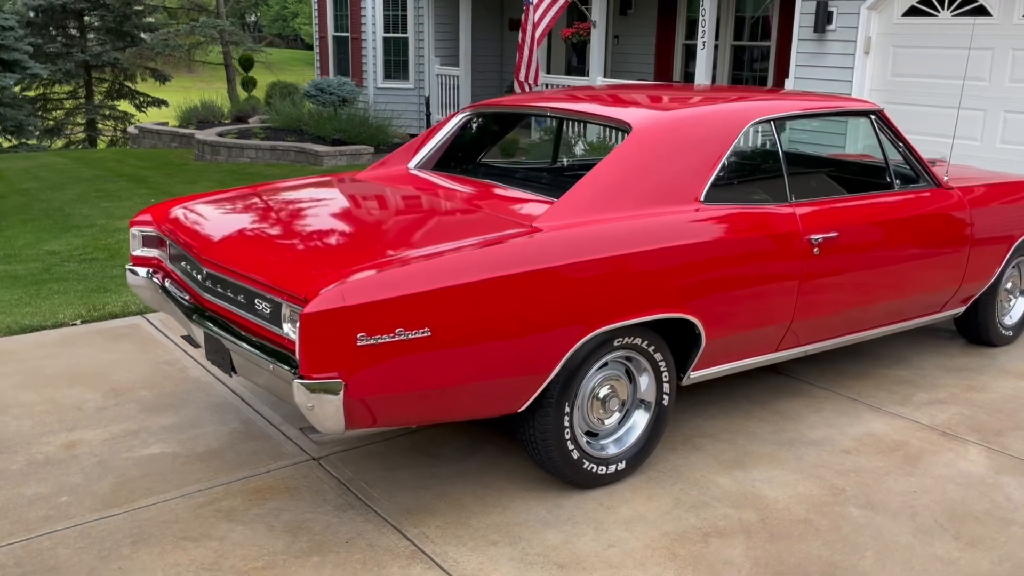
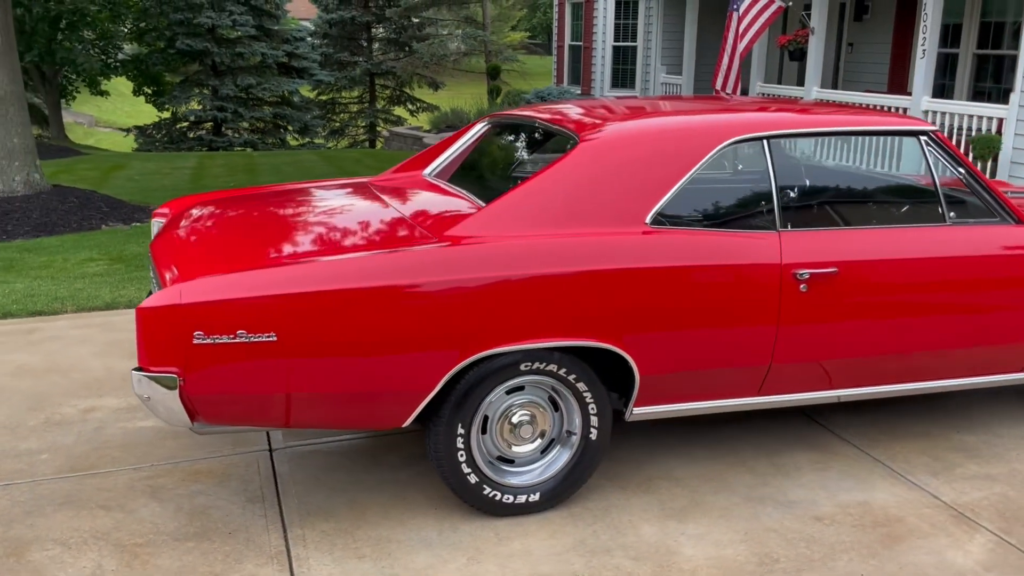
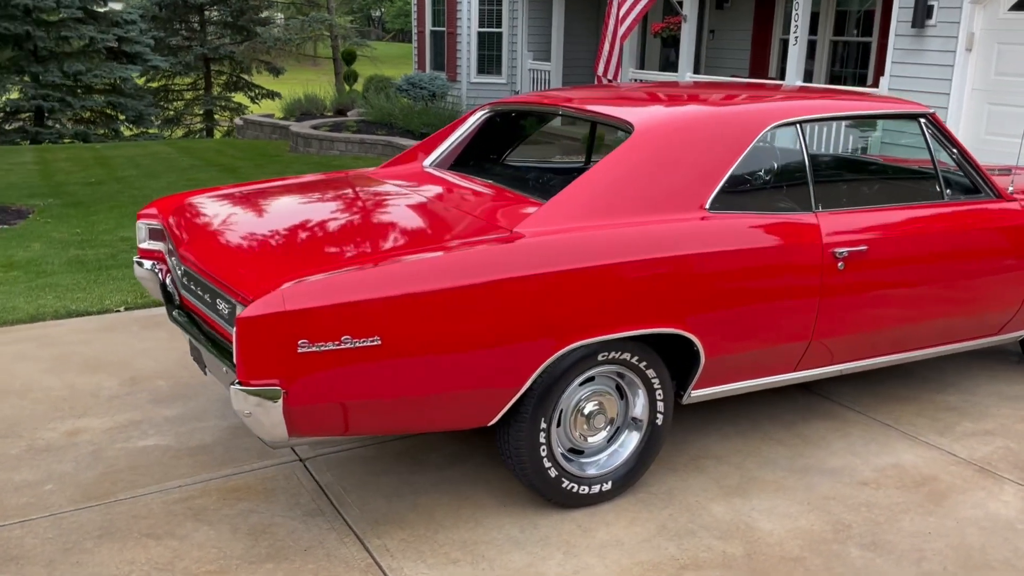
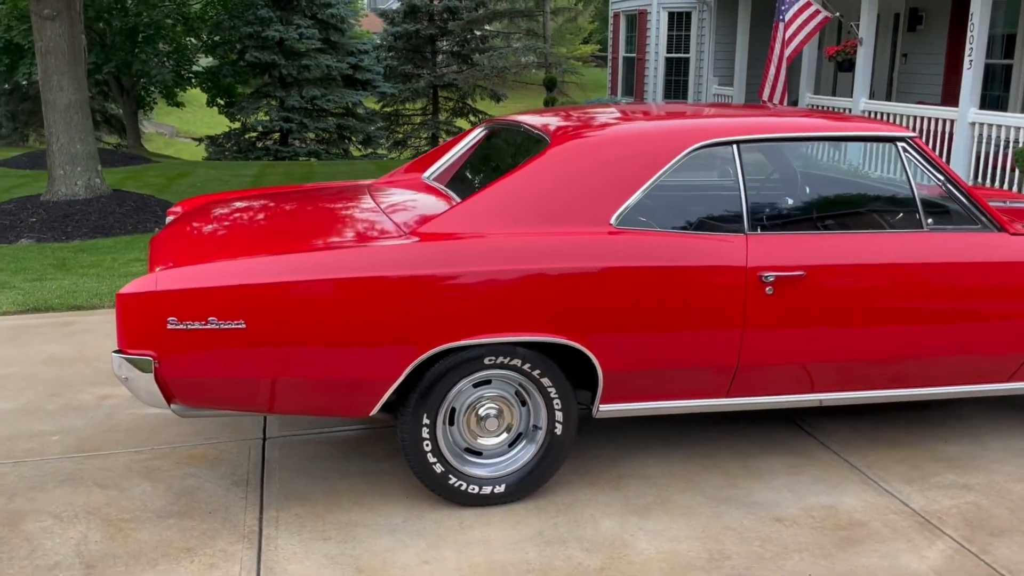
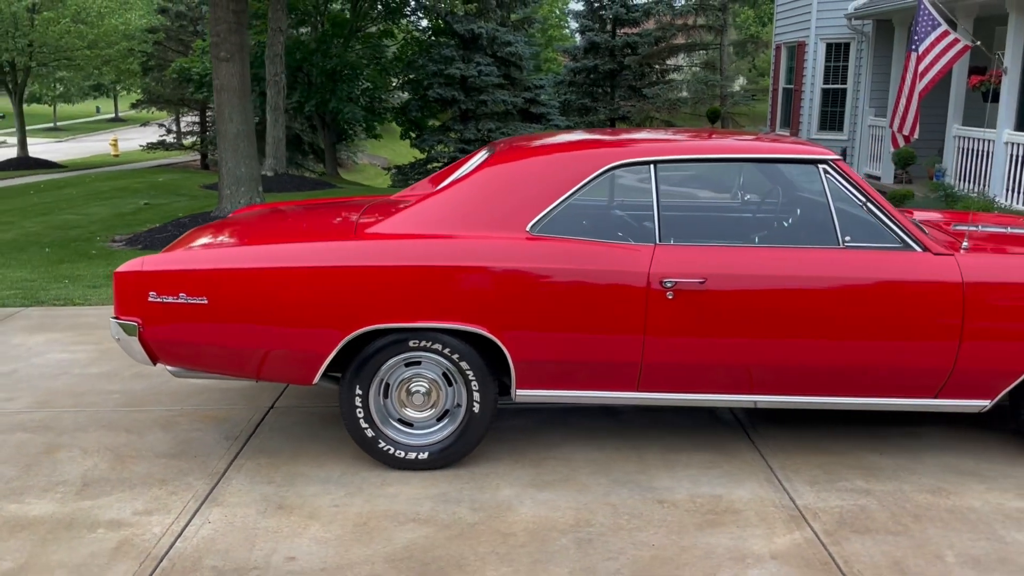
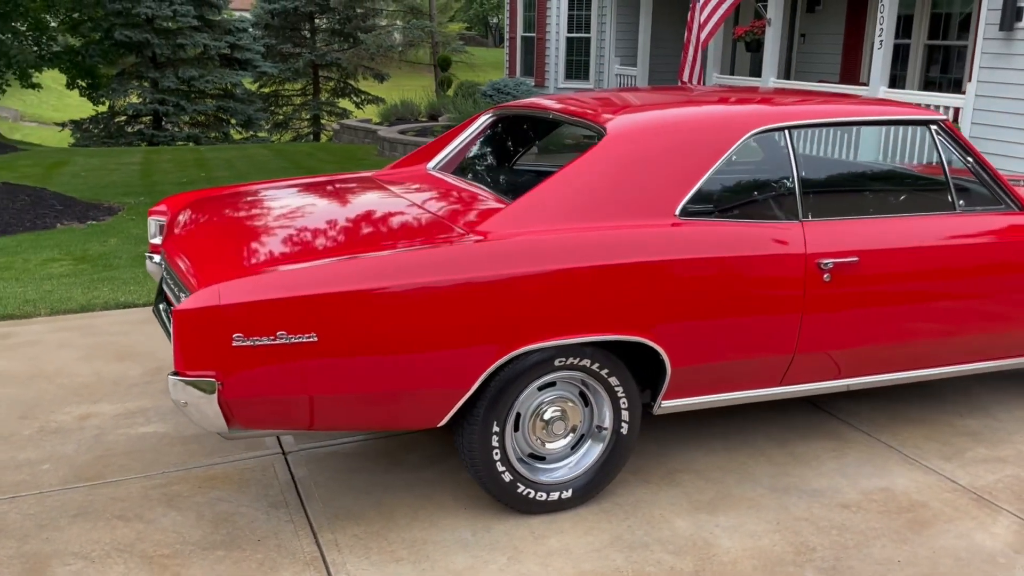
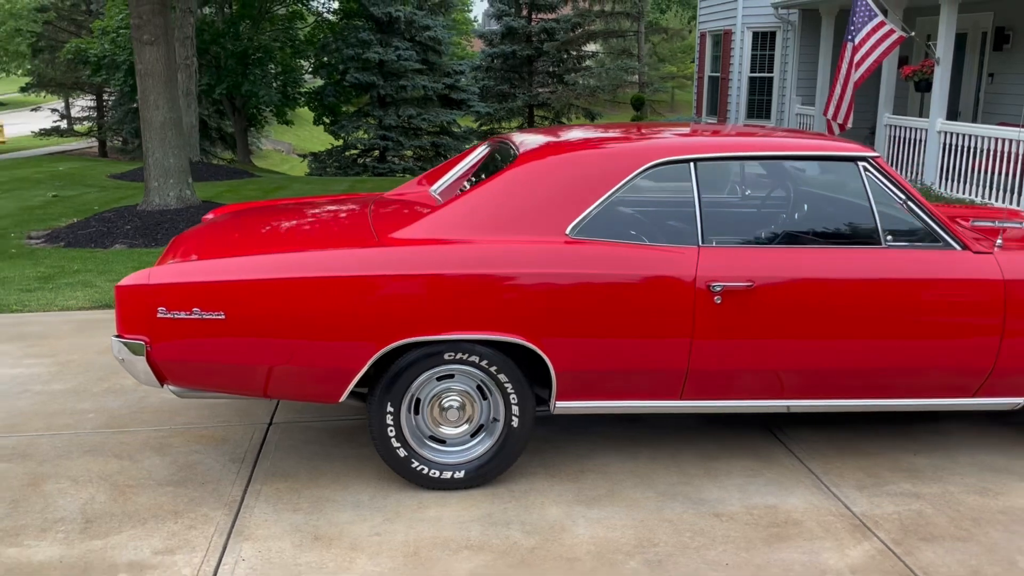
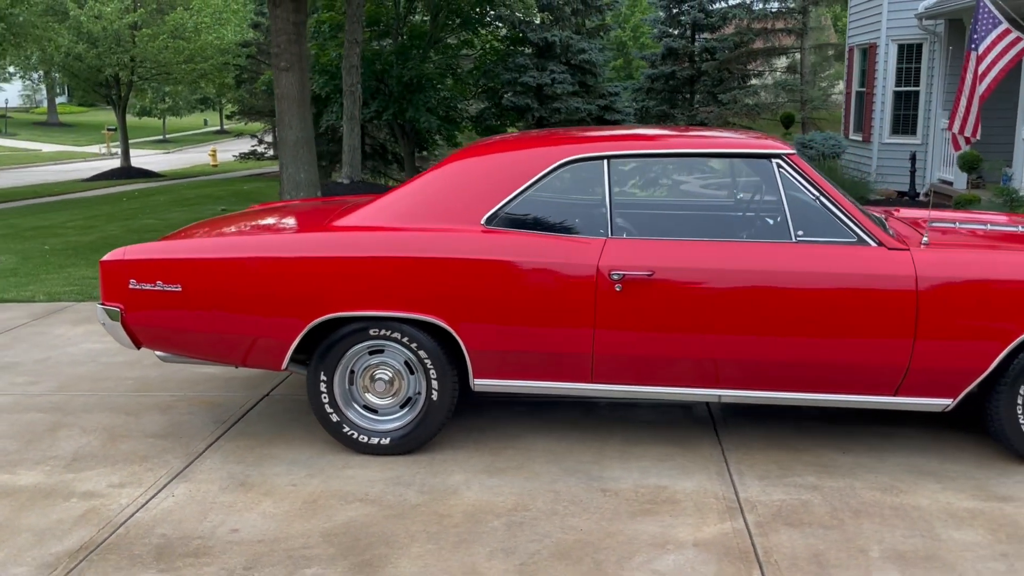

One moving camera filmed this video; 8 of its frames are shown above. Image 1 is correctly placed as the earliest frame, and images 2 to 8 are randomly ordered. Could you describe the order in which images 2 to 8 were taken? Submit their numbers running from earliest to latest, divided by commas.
3, 6, 2, 4, 7, 5, 8
